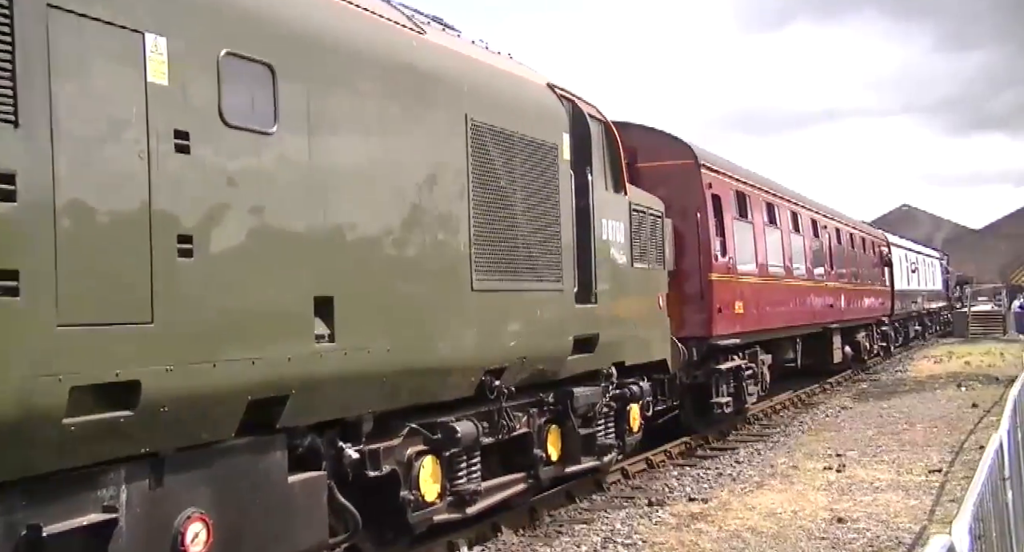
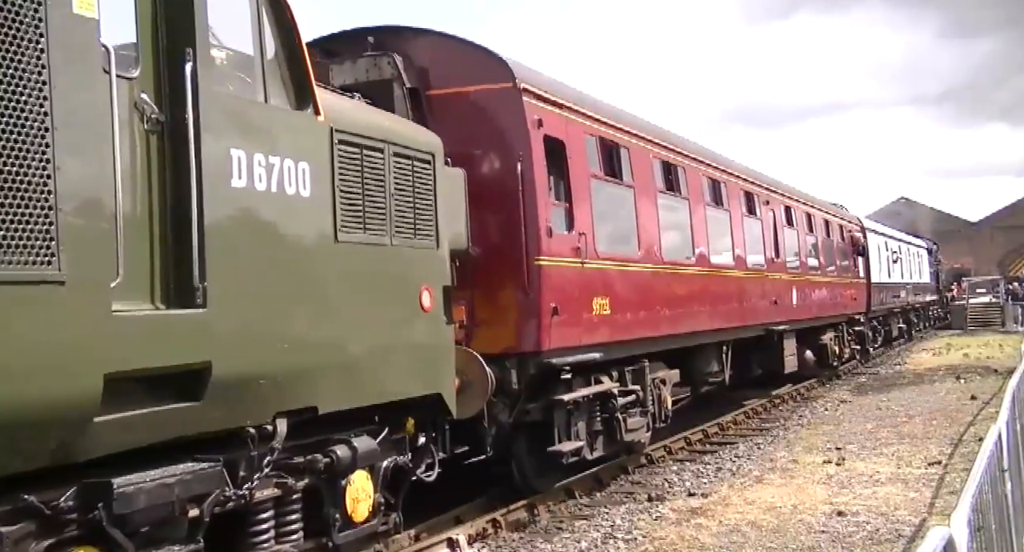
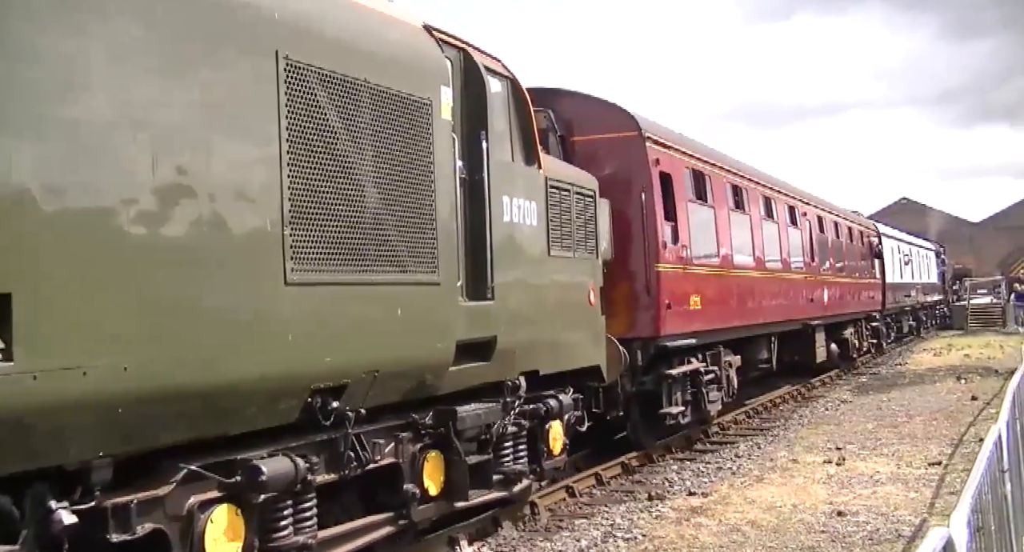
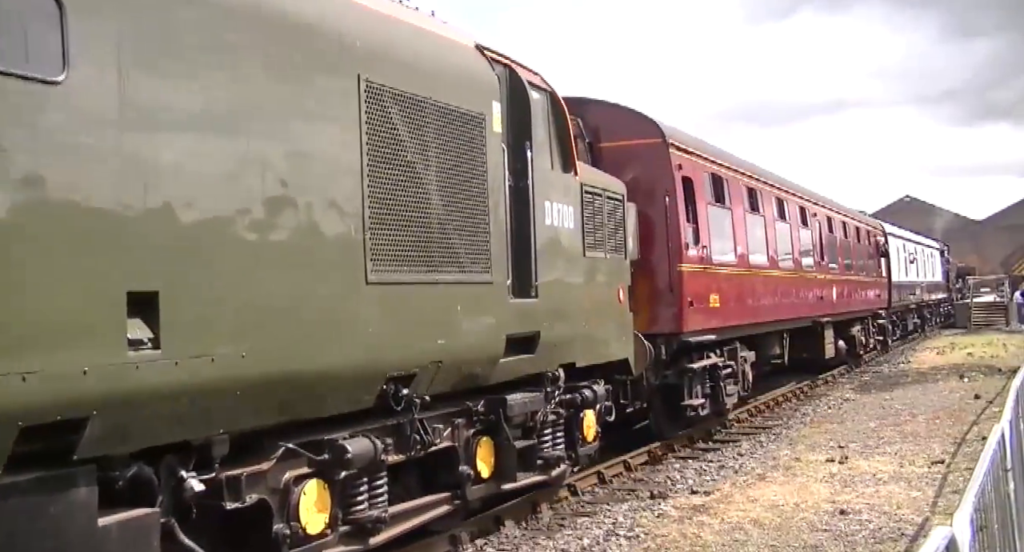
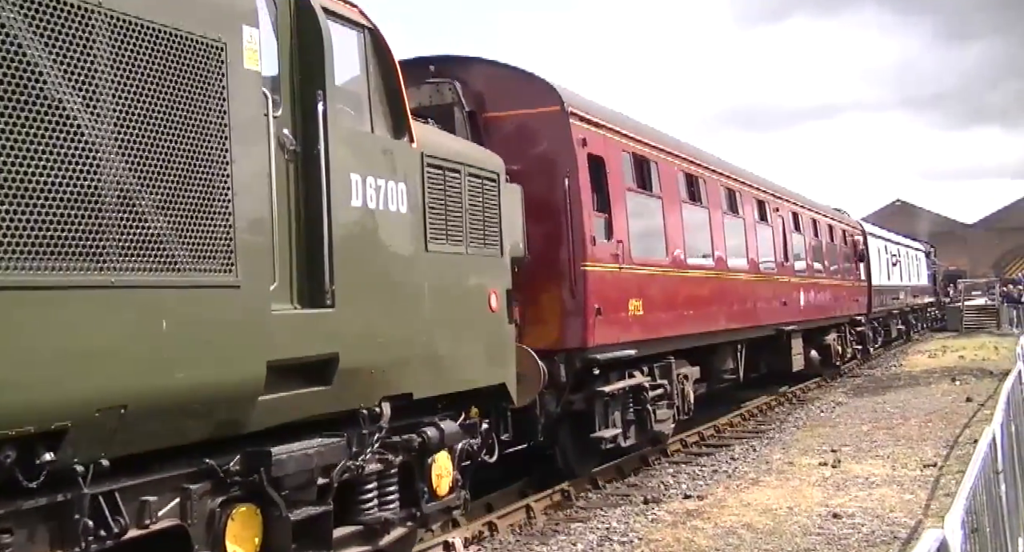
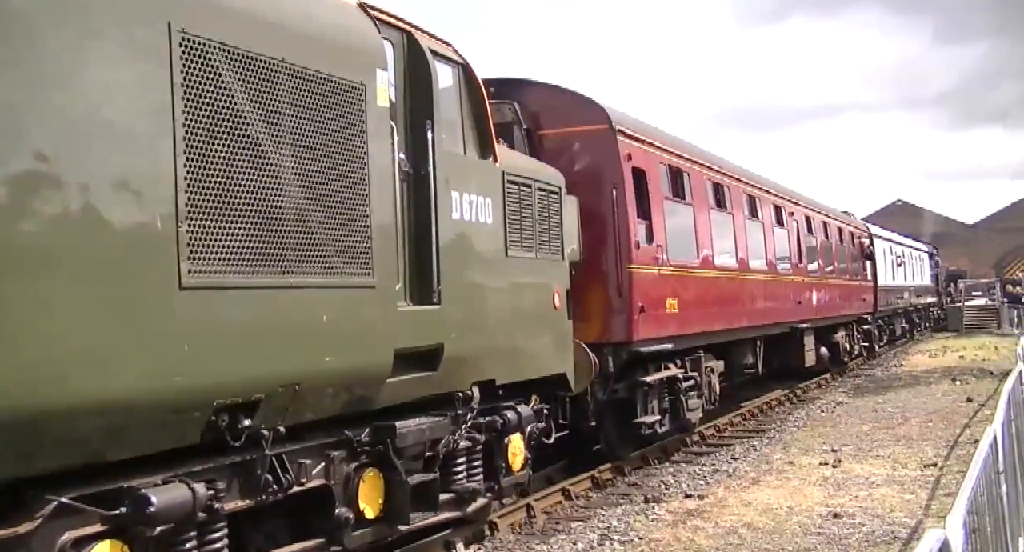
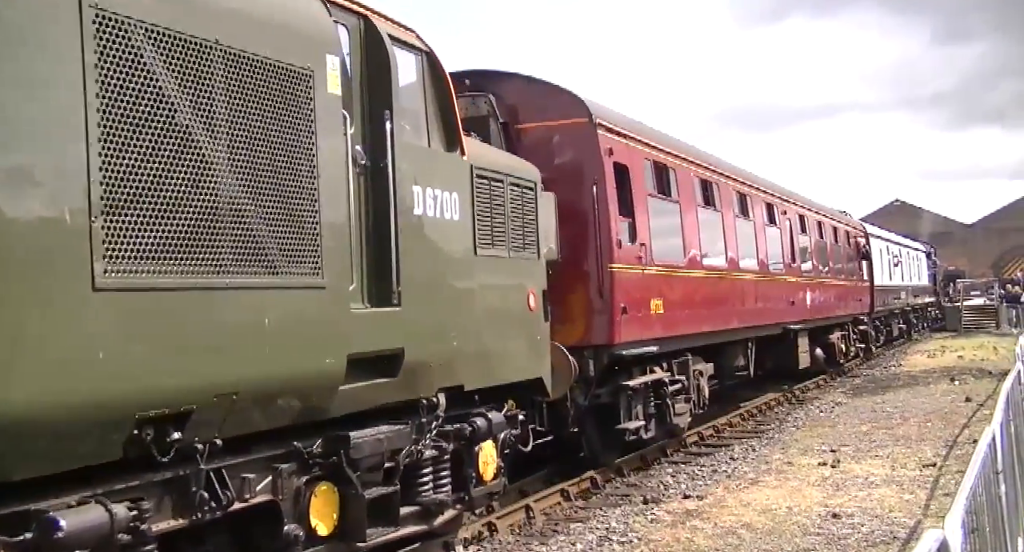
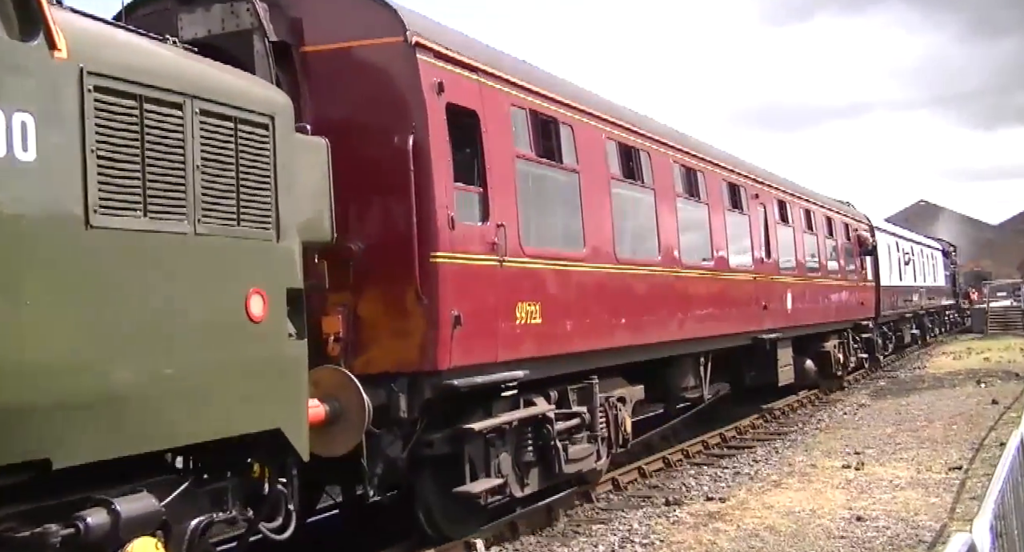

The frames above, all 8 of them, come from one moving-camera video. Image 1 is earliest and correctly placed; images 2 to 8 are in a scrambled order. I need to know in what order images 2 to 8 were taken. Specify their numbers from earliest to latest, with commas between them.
4, 3, 6, 7, 5, 2, 8
